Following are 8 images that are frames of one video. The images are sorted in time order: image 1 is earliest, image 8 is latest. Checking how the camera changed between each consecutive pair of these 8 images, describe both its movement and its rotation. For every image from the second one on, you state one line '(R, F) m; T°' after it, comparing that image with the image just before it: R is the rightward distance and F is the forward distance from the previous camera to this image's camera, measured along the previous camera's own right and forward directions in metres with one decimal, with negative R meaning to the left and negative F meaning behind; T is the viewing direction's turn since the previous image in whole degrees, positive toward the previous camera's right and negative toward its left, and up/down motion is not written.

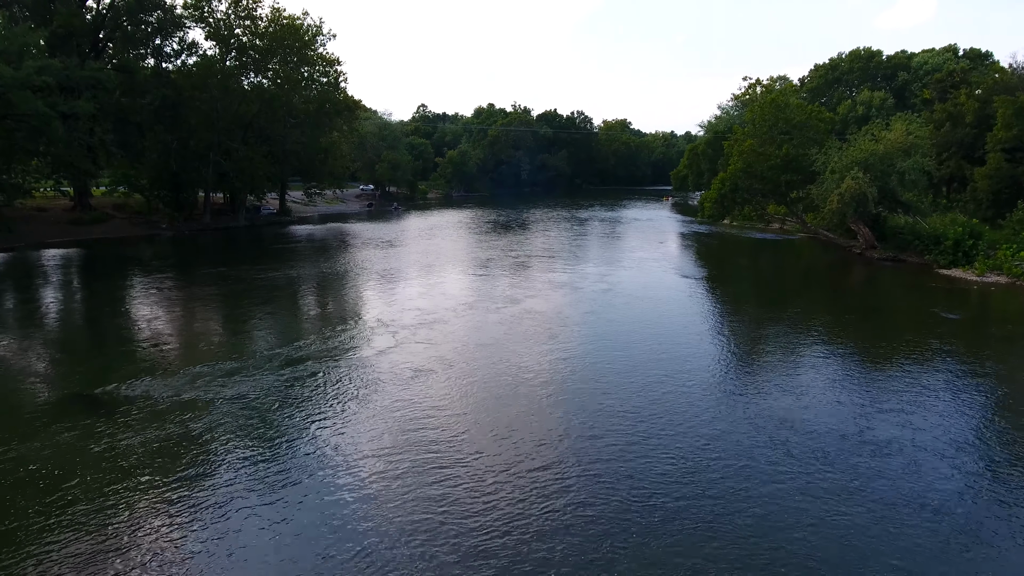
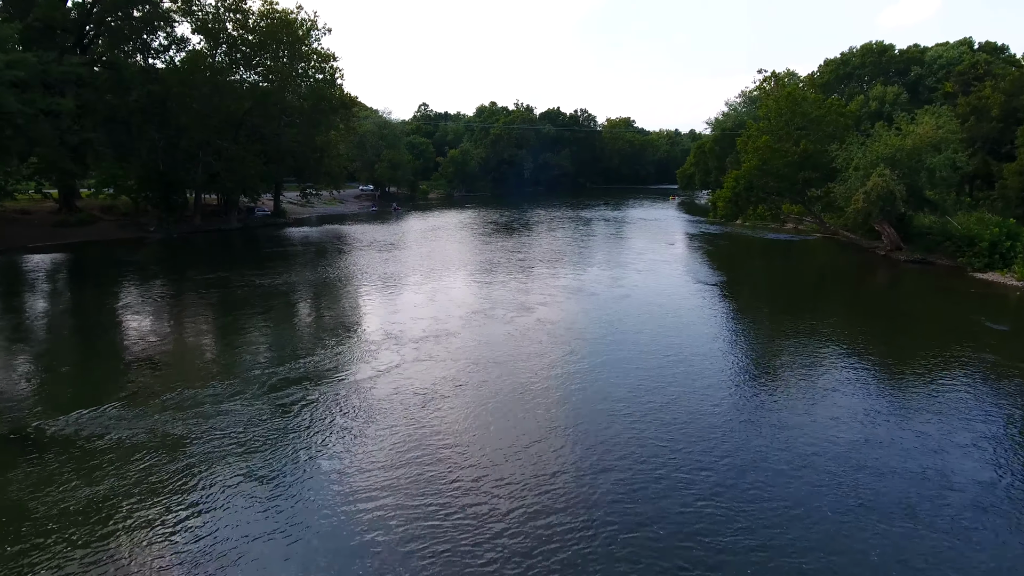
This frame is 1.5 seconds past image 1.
(-0.1, +1.7) m; 0°
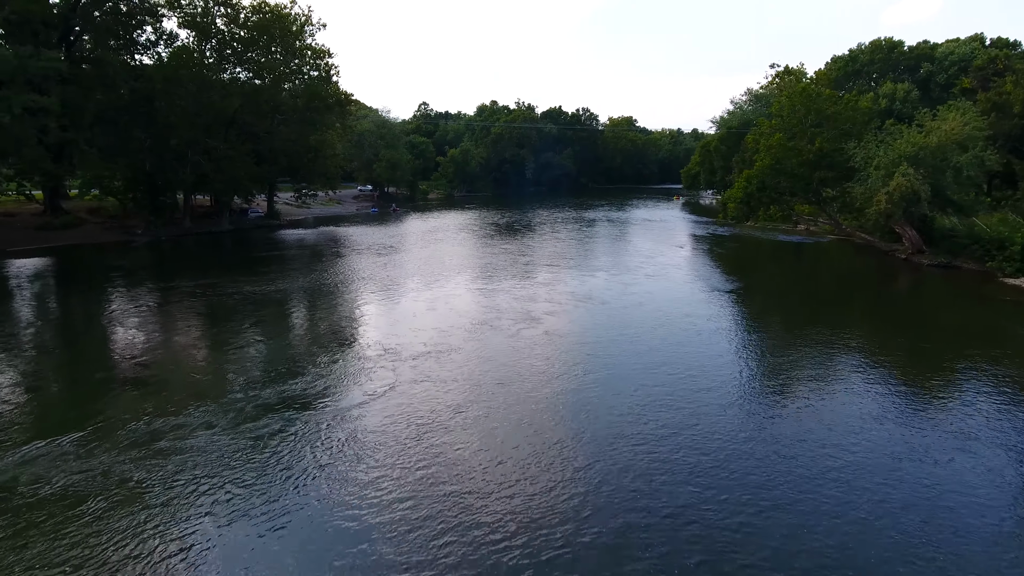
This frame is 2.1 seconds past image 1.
(0.0, +1.5) m; 0°
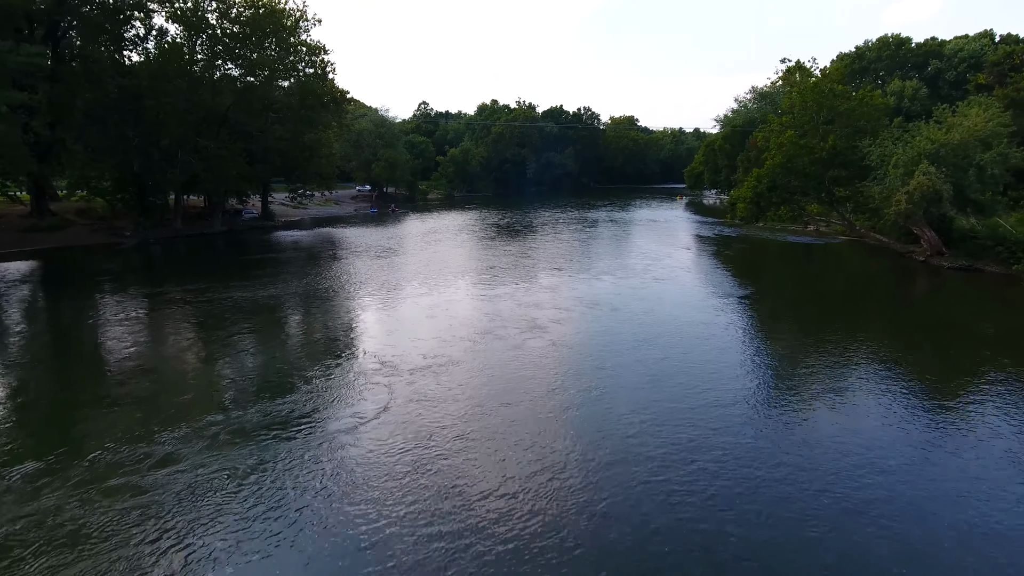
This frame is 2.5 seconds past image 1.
(0.0, +1.2) m; 0°
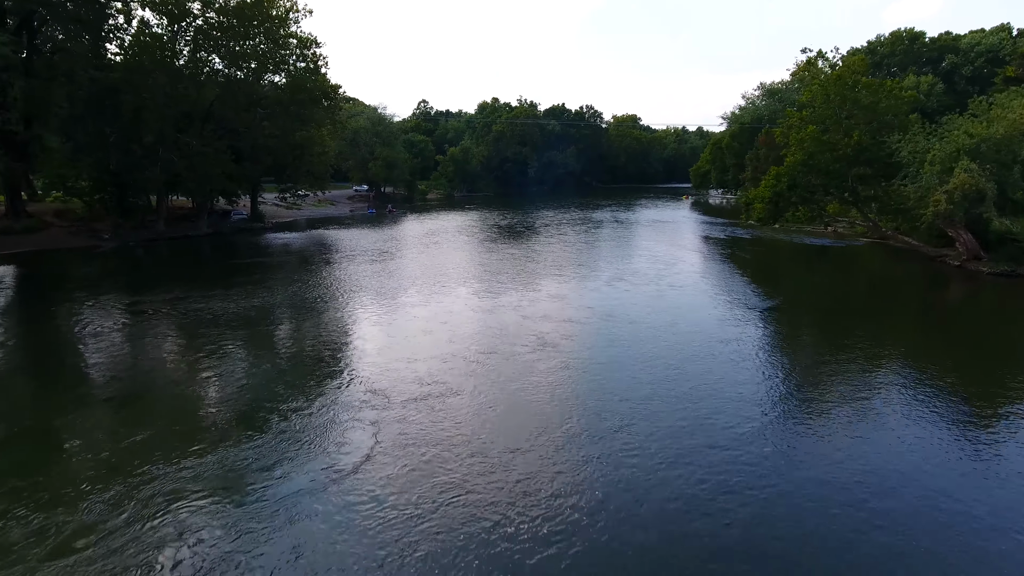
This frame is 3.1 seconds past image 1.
(-0.1, +2.1) m; 0°
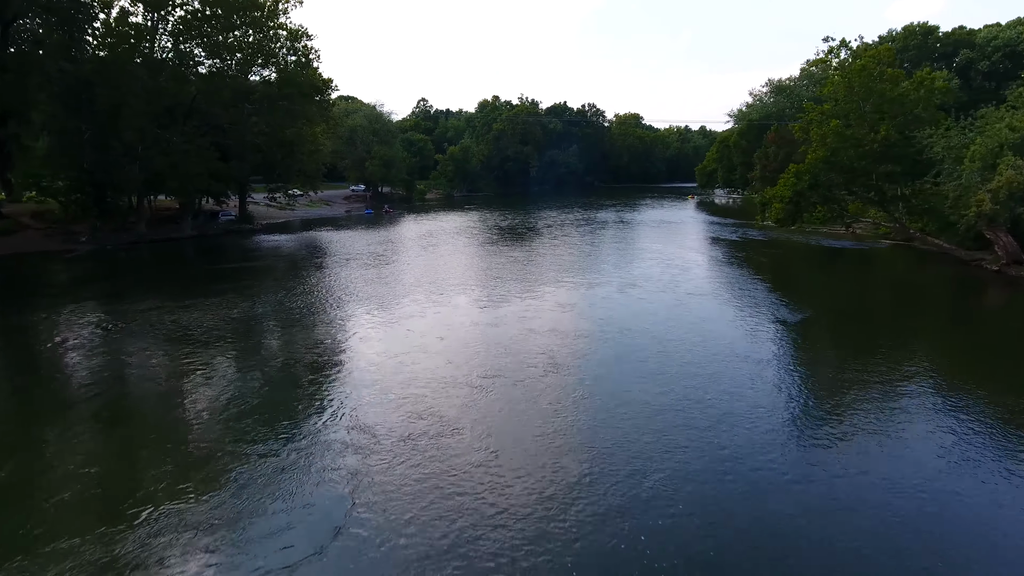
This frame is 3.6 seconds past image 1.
(-0.1, +2.0) m; 0°
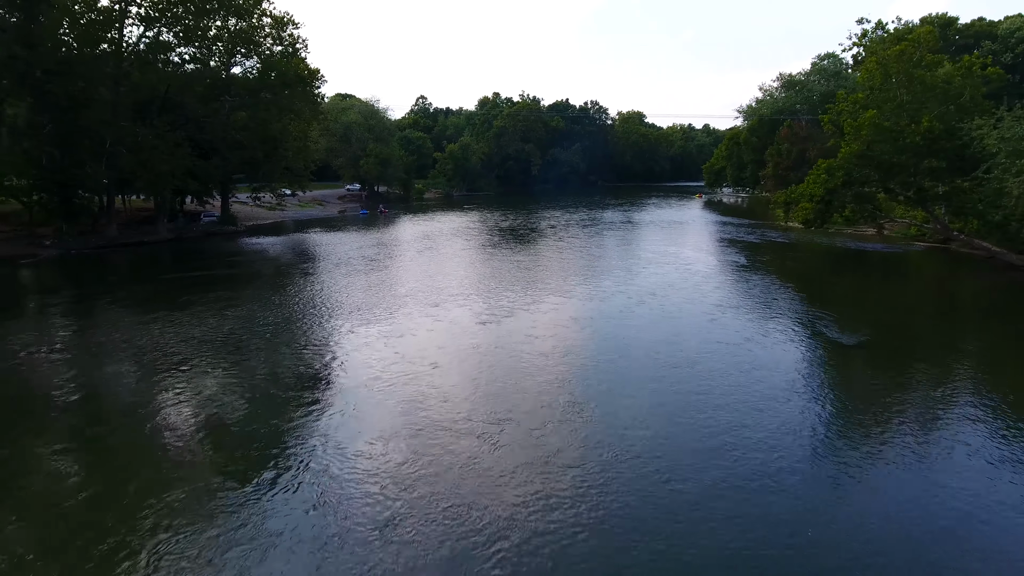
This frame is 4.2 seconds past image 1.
(-0.1, +2.6) m; 0°
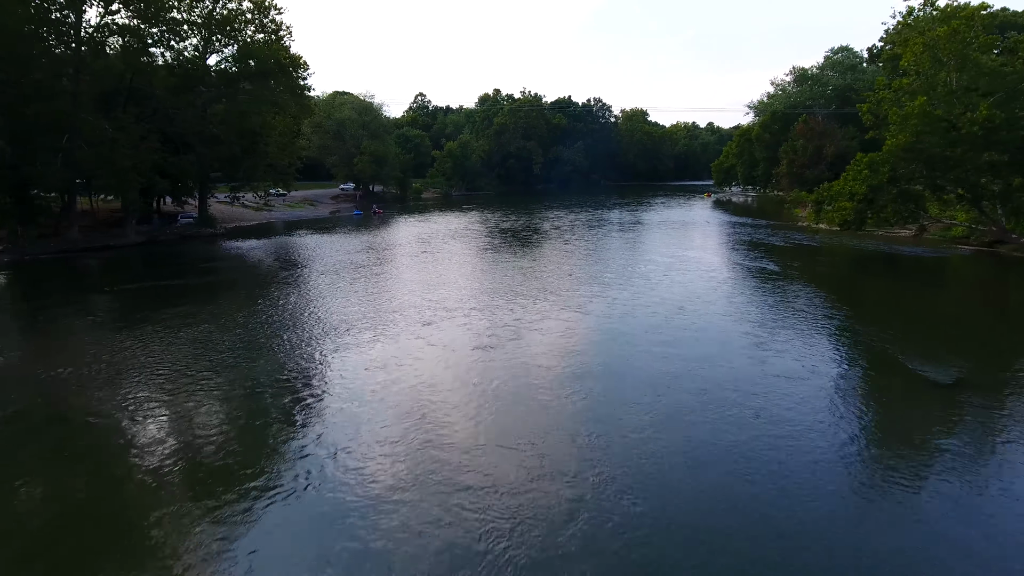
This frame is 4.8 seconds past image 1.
(-0.1, +2.9) m; 0°
